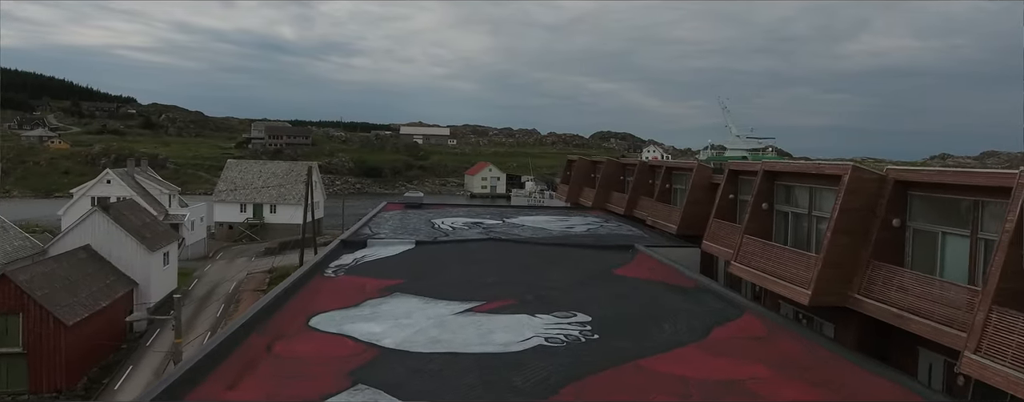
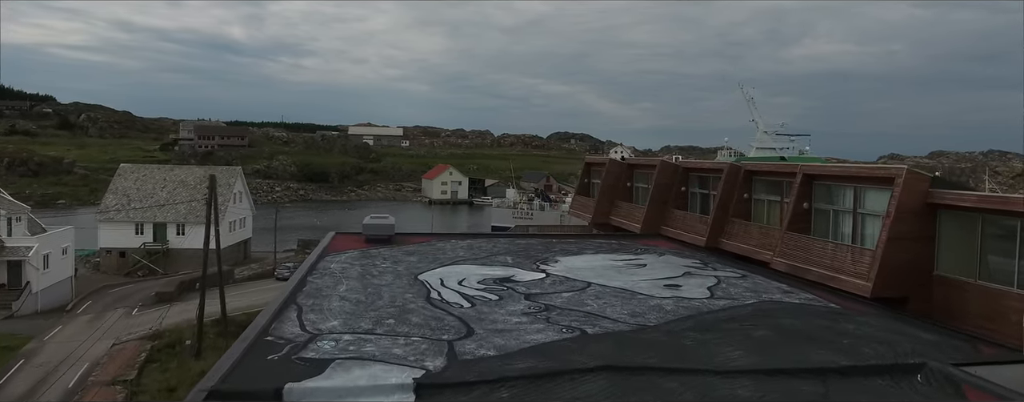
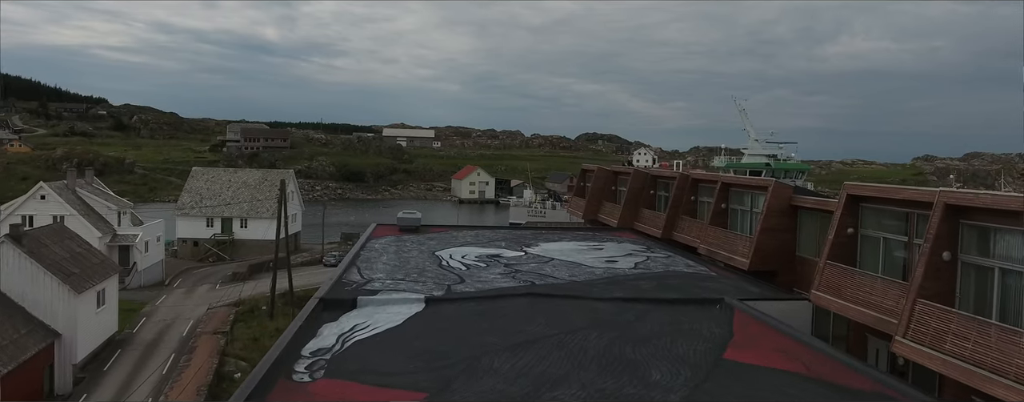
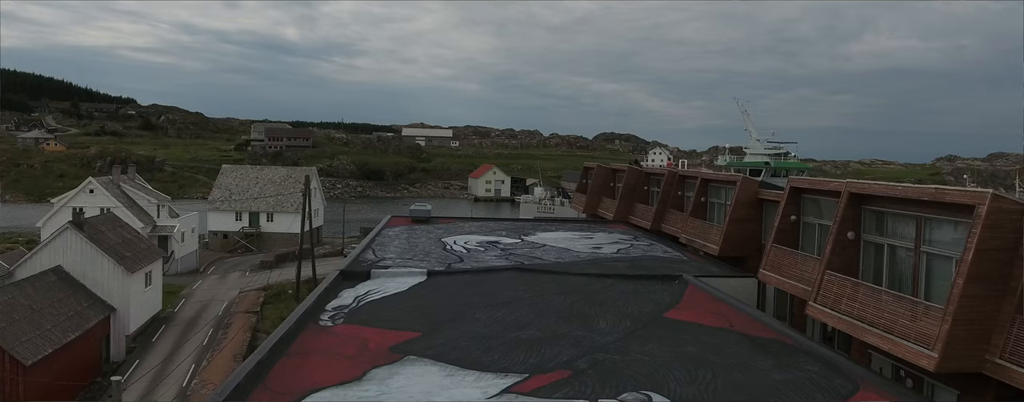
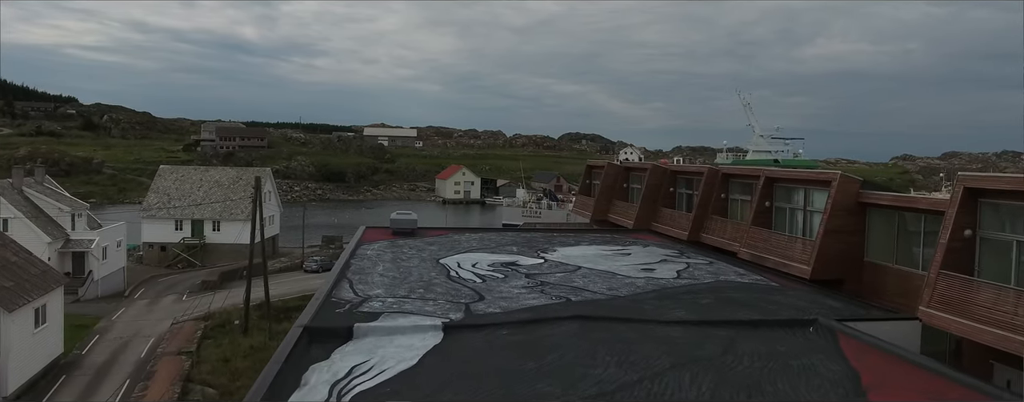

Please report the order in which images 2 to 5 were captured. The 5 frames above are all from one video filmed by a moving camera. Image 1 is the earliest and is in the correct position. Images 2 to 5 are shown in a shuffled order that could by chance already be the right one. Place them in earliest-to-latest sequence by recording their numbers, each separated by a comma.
4, 3, 5, 2
